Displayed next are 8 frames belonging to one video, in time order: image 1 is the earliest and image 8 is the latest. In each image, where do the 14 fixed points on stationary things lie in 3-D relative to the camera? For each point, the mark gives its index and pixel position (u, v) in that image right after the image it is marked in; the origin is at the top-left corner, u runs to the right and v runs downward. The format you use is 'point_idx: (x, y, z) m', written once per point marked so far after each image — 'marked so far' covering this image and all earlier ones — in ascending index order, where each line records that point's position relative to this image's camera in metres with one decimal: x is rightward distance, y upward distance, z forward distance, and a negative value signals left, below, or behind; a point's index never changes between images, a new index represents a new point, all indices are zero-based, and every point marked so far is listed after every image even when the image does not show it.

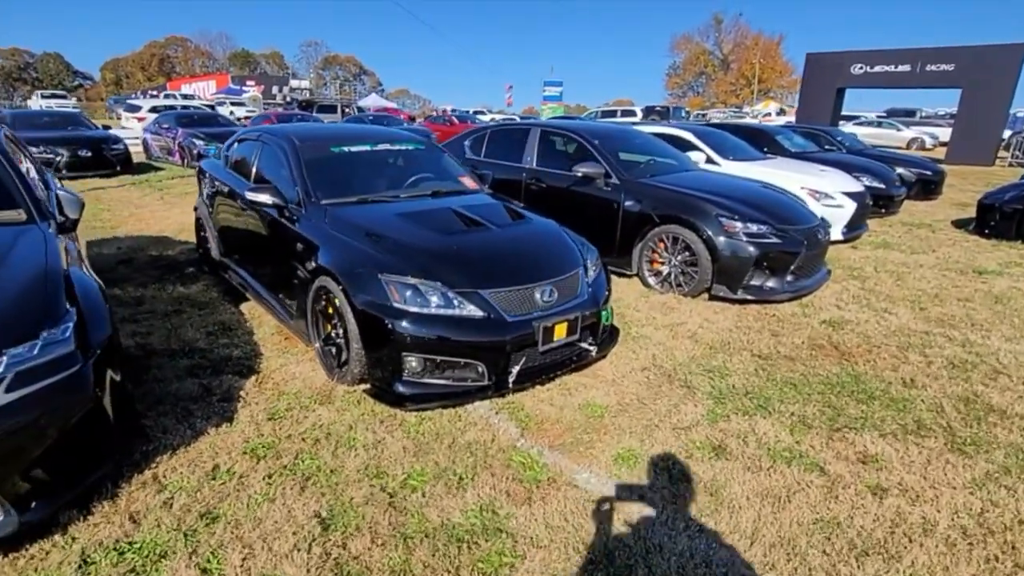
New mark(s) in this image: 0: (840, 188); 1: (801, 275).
0: (+5.1, +1.6, +6.4) m
1: (+3.3, +0.1, +4.7) m
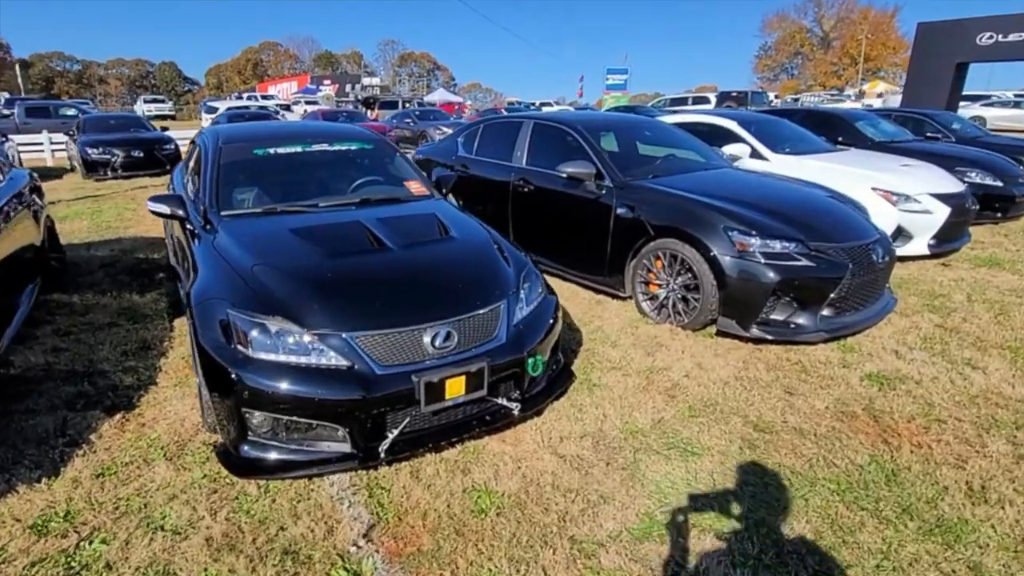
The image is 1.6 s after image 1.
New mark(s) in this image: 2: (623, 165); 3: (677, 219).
0: (+5.0, +1.2, +5.0) m
1: (+2.9, -0.2, +3.5) m
2: (+1.2, +1.3, +4.5) m
3: (+1.5, +0.6, +3.8) m
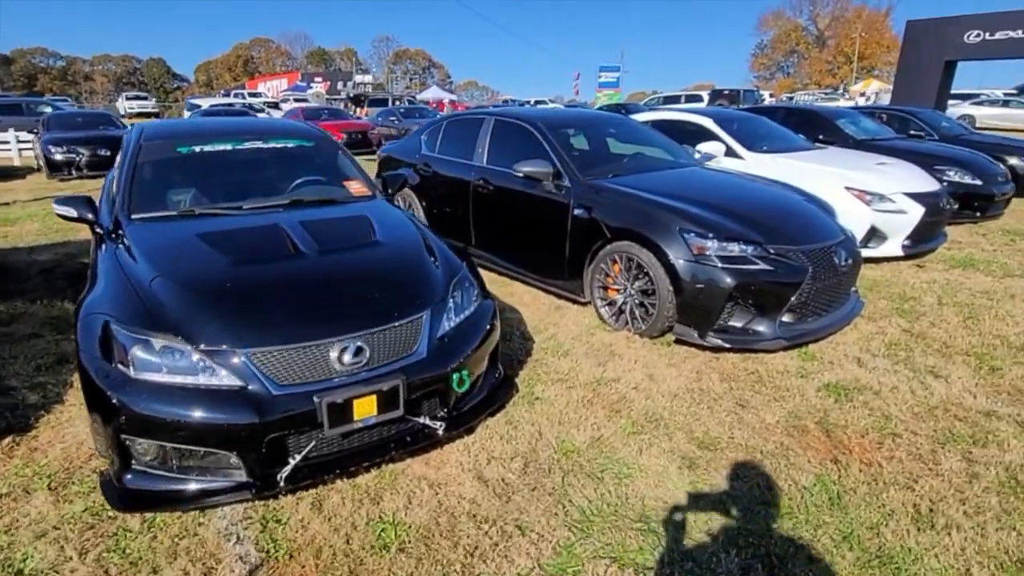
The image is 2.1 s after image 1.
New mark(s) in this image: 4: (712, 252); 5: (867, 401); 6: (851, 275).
0: (+4.5, +1.2, +4.8) m
1: (+2.4, -0.2, +3.4) m
2: (+0.7, +1.3, +4.3) m
3: (+1.0, +0.6, +3.6) m
4: (+1.6, +0.3, +3.3) m
5: (+2.5, -0.8, +2.9) m
6: (+2.9, +0.1, +3.5) m
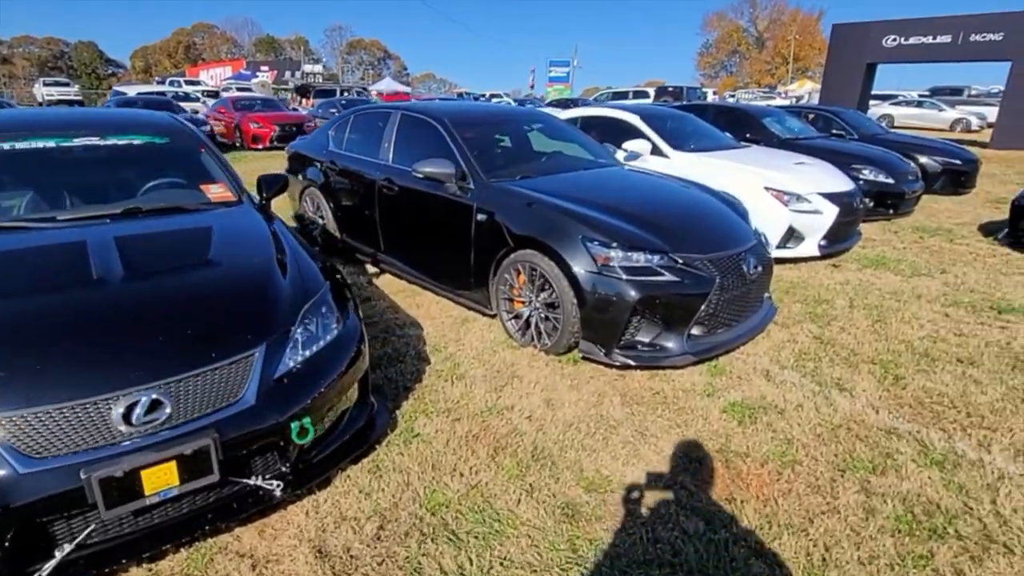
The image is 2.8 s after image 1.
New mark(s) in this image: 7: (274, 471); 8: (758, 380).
0: (+3.5, +1.2, +4.8) m
1: (+1.6, -0.3, +3.2) m
2: (-0.2, +1.2, +3.9) m
3: (+0.2, +0.5, +3.3) m
4: (+0.8, +0.2, +3.0) m
5: (+1.7, -0.9, +2.7) m
6: (+2.1, 0.0, +3.4) m
7: (-1.2, -0.9, +2.0) m
8: (+1.8, -0.7, +3.1) m
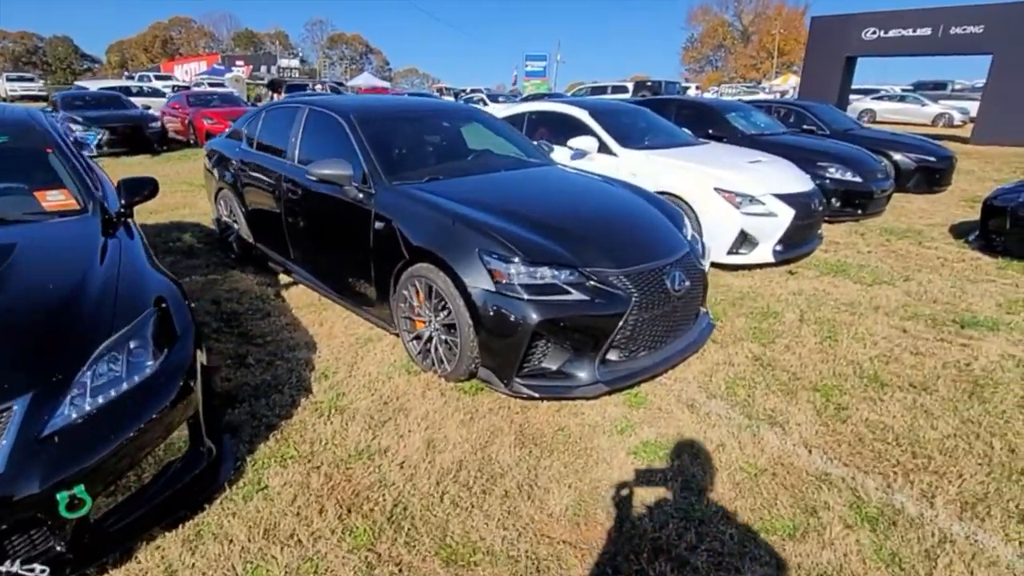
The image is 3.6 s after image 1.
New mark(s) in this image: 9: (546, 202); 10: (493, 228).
0: (+2.8, +1.1, +4.4) m
1: (+0.8, -0.4, +2.8) m
2: (-1.0, +1.1, +3.5) m
3: (-0.6, +0.3, +2.9) m
4: (0.0, 0.0, +2.6) m
5: (+1.0, -1.0, +2.3) m
6: (+1.3, -0.1, +3.0) m
7: (-1.9, -1.0, +1.6) m
8: (+1.1, -0.8, +2.7) m
9: (+0.3, +0.7, +3.2) m
10: (-0.1, +0.4, +2.8) m
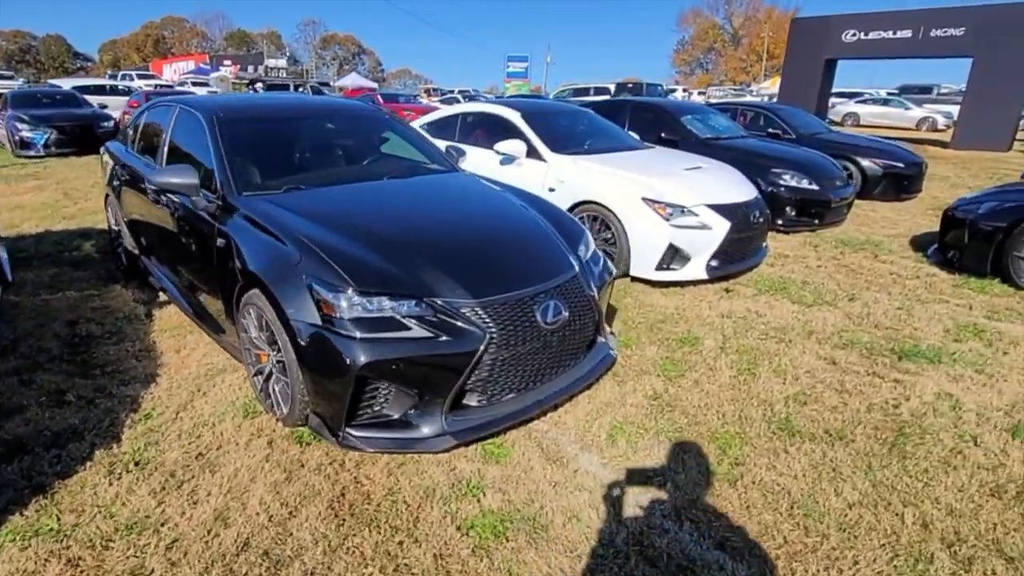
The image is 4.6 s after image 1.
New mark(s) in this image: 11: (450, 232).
0: (+1.8, +0.9, +4.0) m
1: (-0.1, -0.6, +2.4) m
2: (-1.9, +0.9, +3.1) m
3: (-1.5, +0.2, +2.4) m
4: (-0.9, -0.1, +2.2) m
5: (+0.1, -1.2, +1.9) m
6: (+0.4, -0.3, +2.6) m
7: (-2.8, -1.2, +1.2) m
8: (+0.2, -1.0, +2.2) m
9: (-0.6, +0.5, +2.7) m
10: (-1.0, +0.2, +2.4) m
11: (-0.5, +0.3, +2.6) m
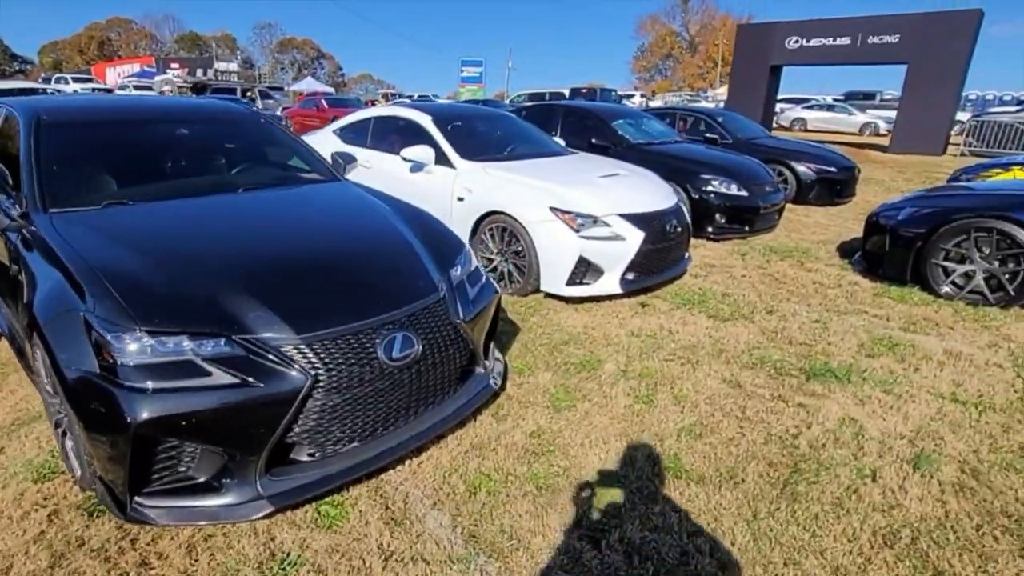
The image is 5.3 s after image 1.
0: (+1.0, +0.8, +3.7) m
1: (-0.8, -0.8, +2.0) m
2: (-2.7, +0.7, +2.6) m
3: (-2.3, 0.0, +2.0) m
4: (-1.7, -0.3, +1.8) m
5: (-0.7, -1.3, +1.5) m
6: (-0.4, -0.4, +2.3) m
7: (-3.5, -1.4, +0.7) m
8: (-0.6, -1.1, +1.9) m
9: (-1.5, +0.3, +2.4) m
10: (-1.8, 0.0, +2.0) m
11: (-1.3, +0.2, +2.2) m
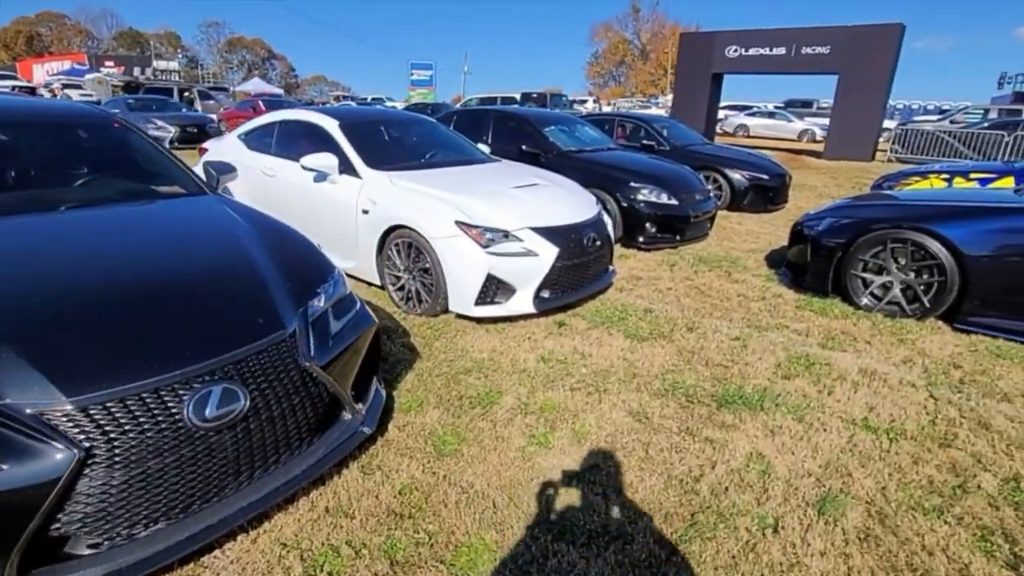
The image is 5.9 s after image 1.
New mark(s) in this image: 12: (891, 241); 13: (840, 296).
0: (+0.2, +0.6, +3.5) m
1: (-1.5, -0.9, +1.6) m
2: (-3.4, +0.5, +2.1) m
3: (-2.9, -0.2, +1.5) m
4: (-2.3, -0.5, +1.3) m
5: (-1.3, -1.5, +1.1) m
6: (-1.1, -0.6, +1.9) m
7: (-4.0, -1.6, +0.1) m
8: (-1.2, -1.3, +1.5) m
9: (-2.1, +0.1, +1.9) m
10: (-2.5, -0.2, +1.5) m
11: (-2.0, 0.0, +1.8) m
12: (+3.3, +0.4, +3.6) m
13: (+3.1, -0.1, +3.8) m
